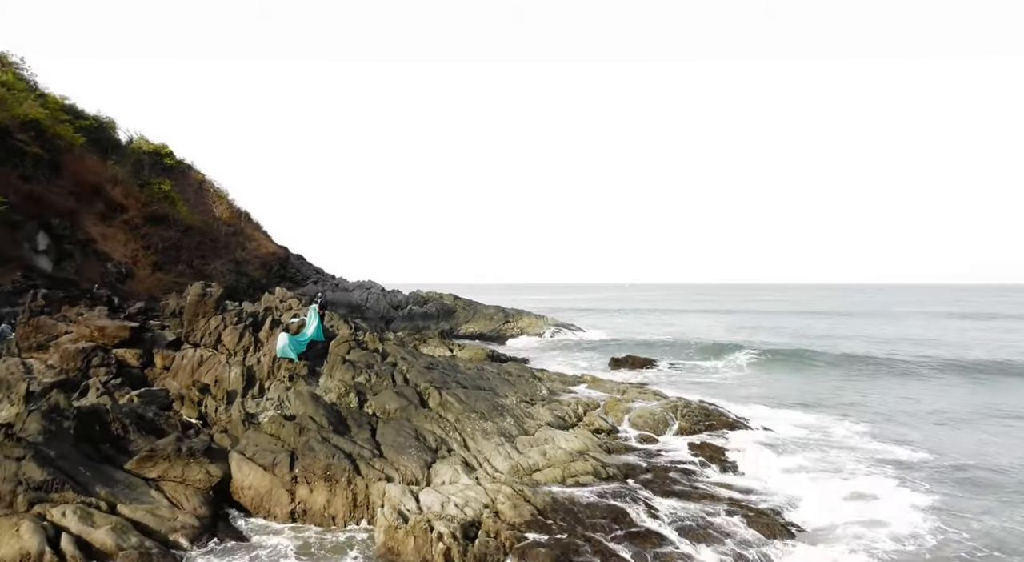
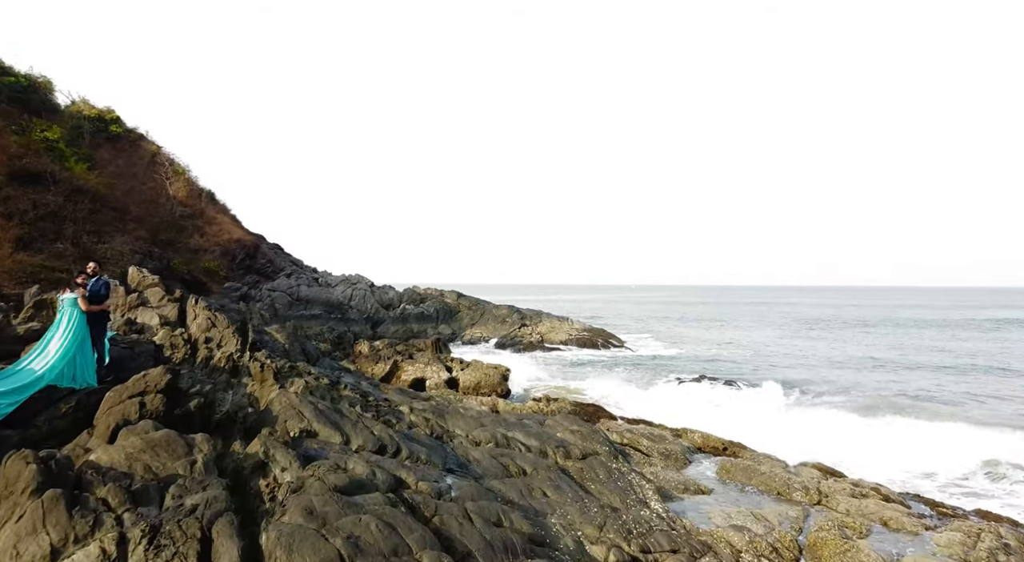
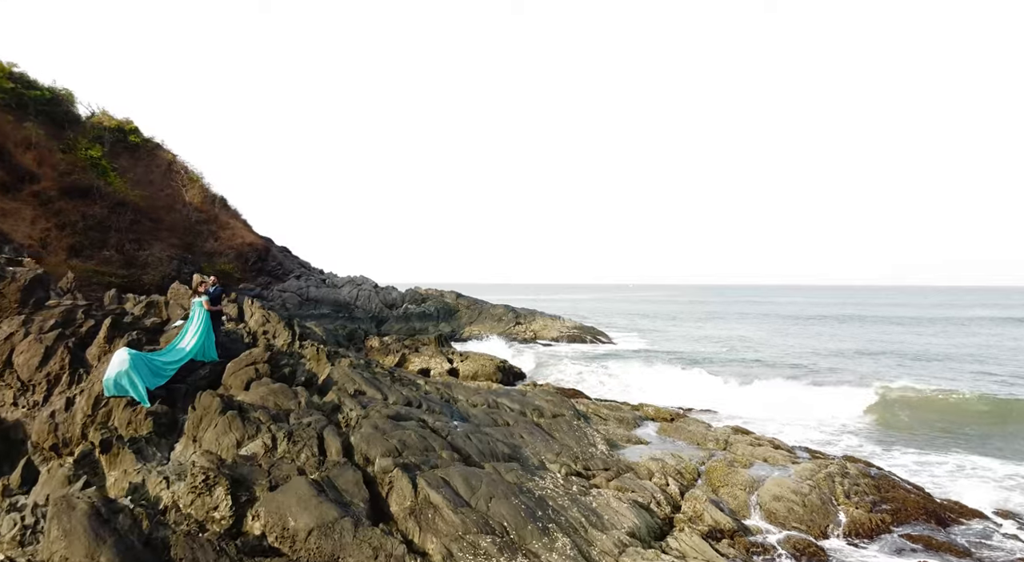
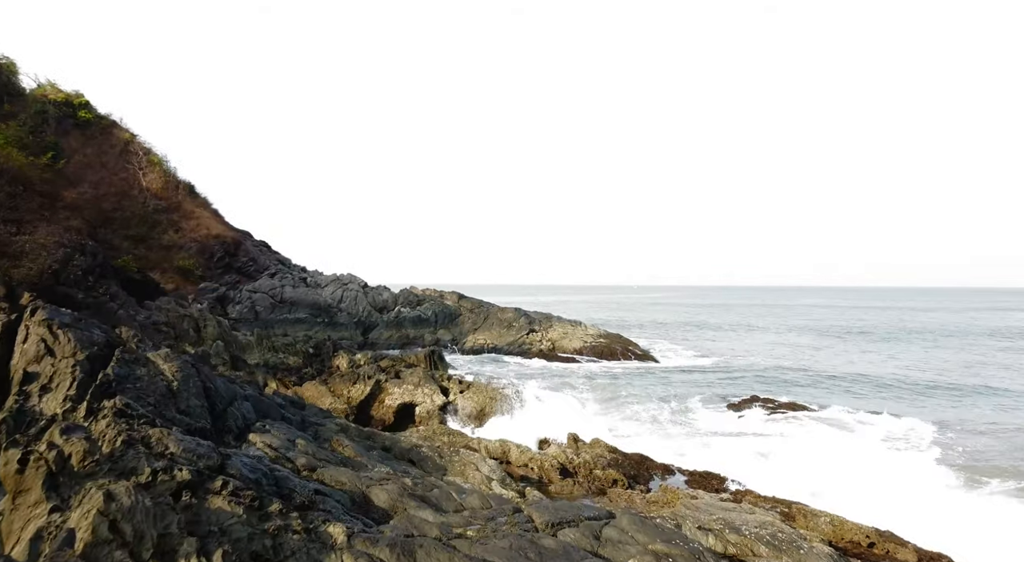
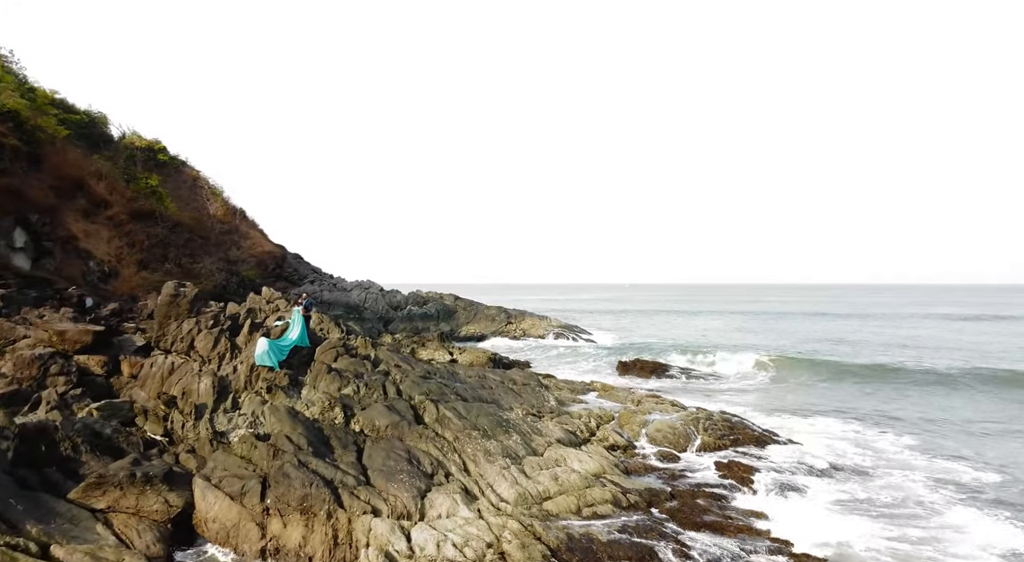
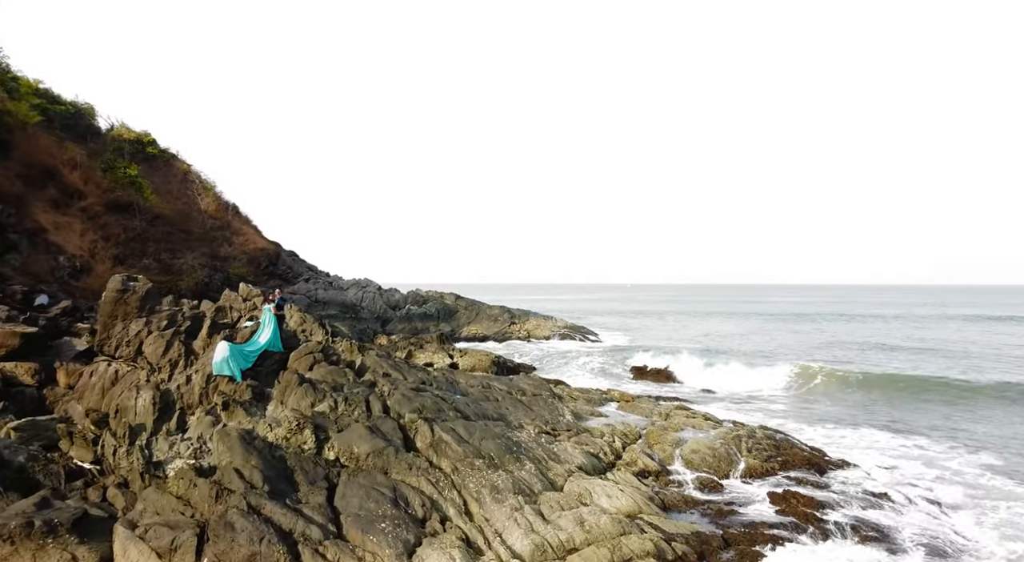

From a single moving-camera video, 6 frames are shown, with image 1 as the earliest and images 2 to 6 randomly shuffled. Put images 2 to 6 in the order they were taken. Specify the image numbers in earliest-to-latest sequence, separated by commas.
5, 6, 3, 2, 4
